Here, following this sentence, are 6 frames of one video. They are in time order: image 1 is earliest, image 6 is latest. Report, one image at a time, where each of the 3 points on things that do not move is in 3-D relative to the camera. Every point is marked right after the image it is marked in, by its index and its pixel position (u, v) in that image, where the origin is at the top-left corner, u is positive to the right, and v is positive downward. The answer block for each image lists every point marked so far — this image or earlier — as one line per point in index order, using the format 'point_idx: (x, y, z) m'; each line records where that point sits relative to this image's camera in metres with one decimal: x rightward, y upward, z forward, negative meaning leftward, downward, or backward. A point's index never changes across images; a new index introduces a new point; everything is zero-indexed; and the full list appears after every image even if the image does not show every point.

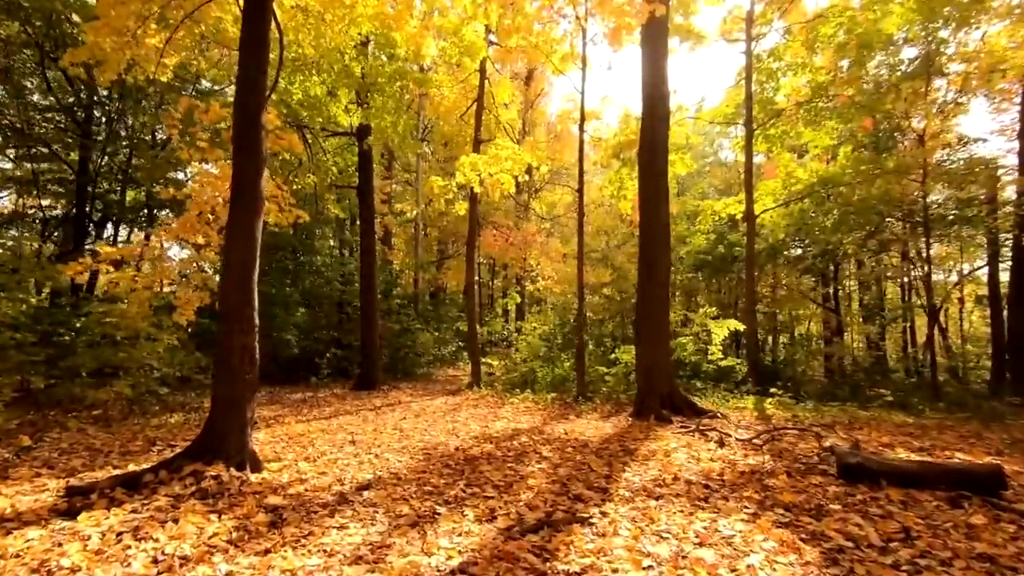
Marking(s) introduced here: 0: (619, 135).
0: (+2.5, +3.5, +12.7) m
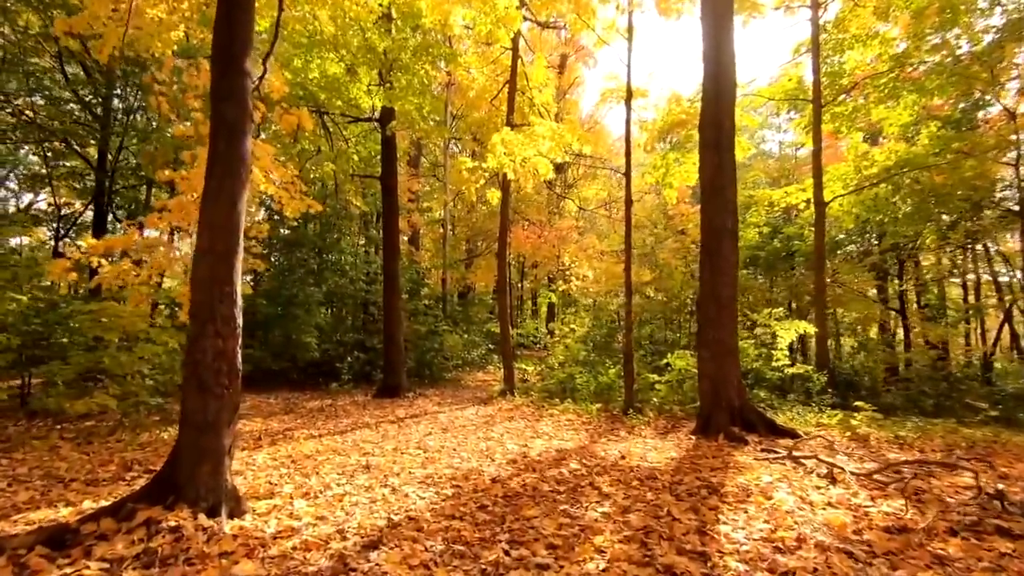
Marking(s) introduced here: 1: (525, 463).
0: (+3.2, +3.6, +11.4) m
1: (+0.1, -1.8, +5.5) m
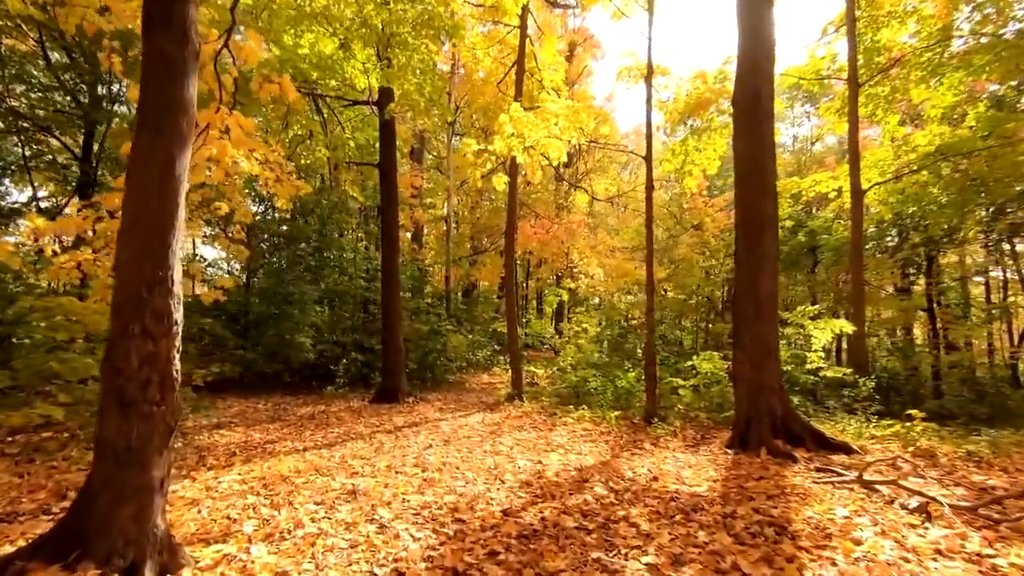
0: (+3.4, +3.7, +10.5) m
1: (+0.3, -1.7, +4.6) m
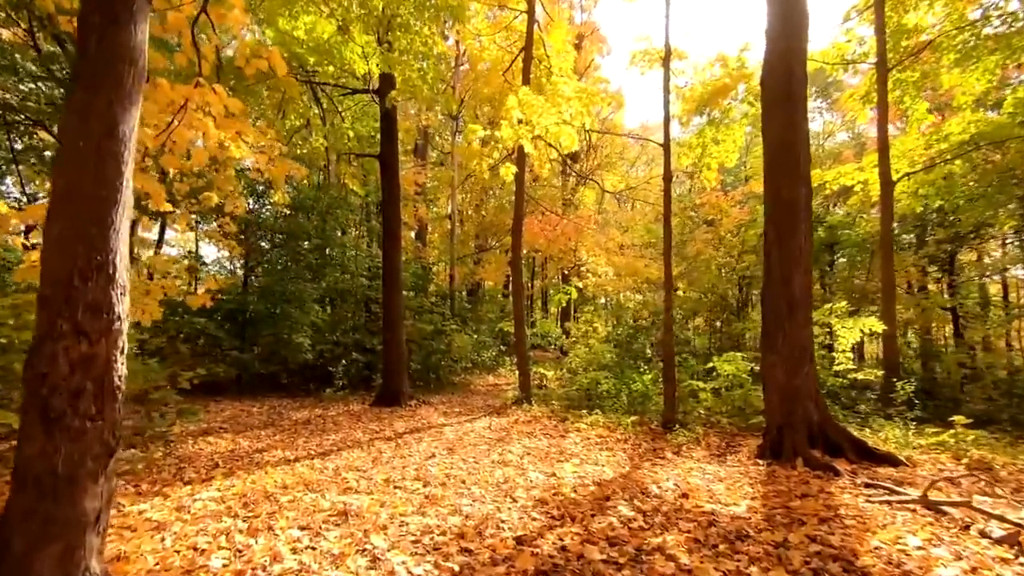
0: (+3.5, +3.7, +9.9) m
1: (+0.4, -1.6, +4.1) m
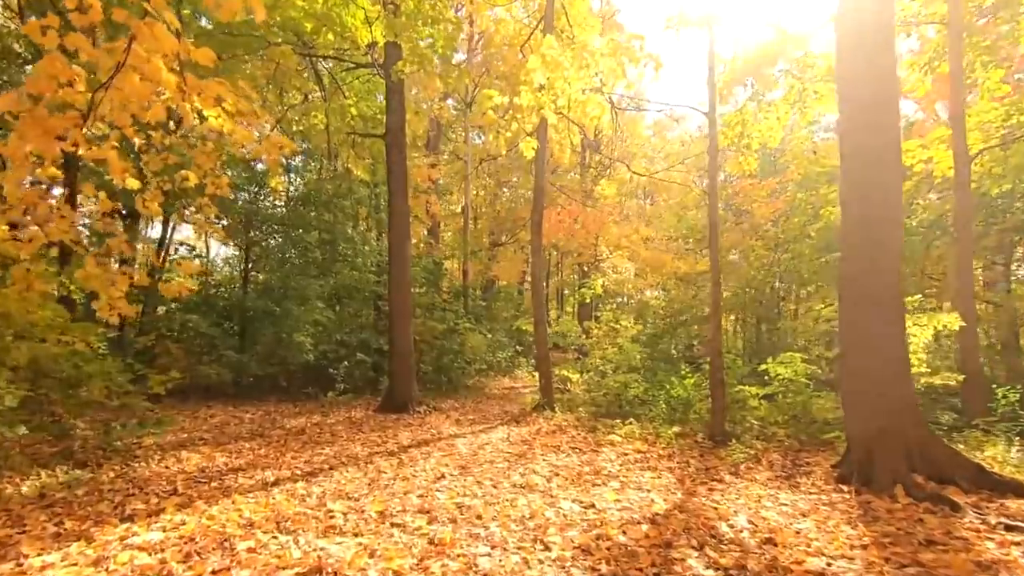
0: (+3.8, +3.8, +8.8) m
1: (+0.5, -1.5, +3.0) m
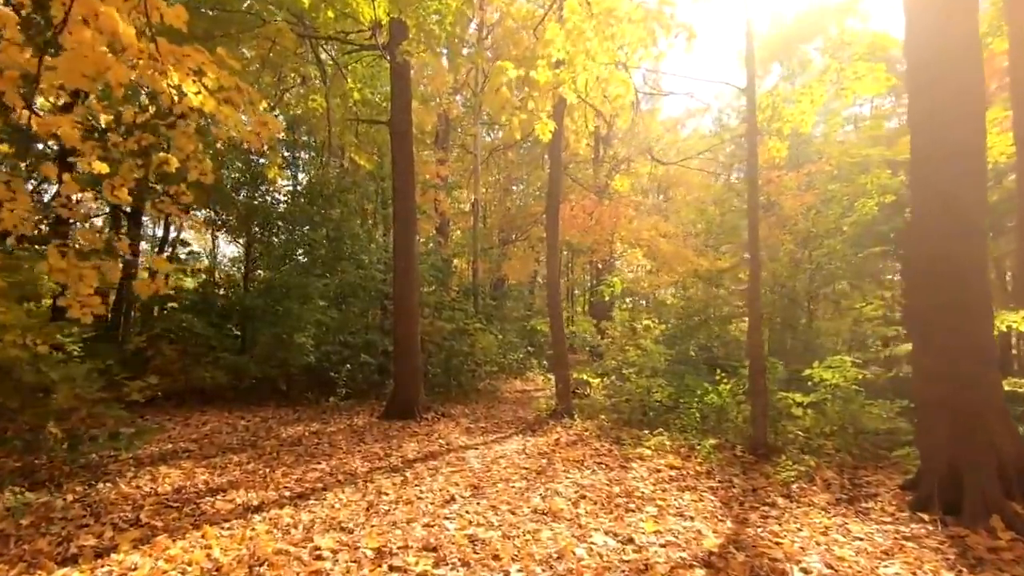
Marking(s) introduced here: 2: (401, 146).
0: (+4.0, +3.9, +8.1) m
1: (+0.7, -1.5, +2.4) m
2: (-1.9, +2.4, +9.2) m
